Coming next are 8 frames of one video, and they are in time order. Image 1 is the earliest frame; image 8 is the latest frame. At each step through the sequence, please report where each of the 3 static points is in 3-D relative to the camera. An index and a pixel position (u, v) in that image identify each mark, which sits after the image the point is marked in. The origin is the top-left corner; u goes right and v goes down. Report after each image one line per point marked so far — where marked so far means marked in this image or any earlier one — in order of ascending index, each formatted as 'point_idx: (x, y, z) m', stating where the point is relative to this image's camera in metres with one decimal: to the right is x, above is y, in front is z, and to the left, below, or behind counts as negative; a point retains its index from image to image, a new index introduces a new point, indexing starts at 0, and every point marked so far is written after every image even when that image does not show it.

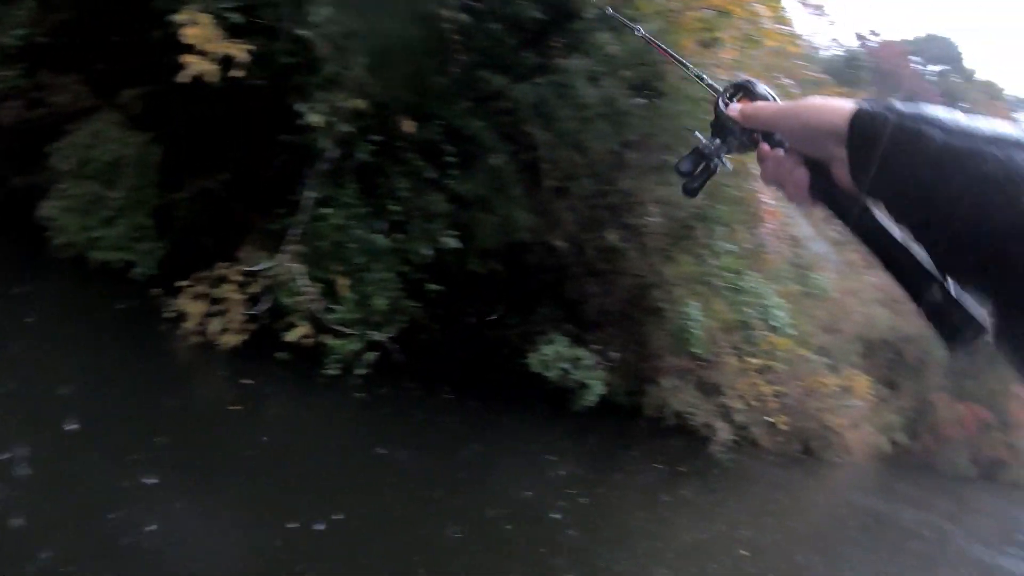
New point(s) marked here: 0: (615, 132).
0: (+1.0, +1.5, +7.2) m
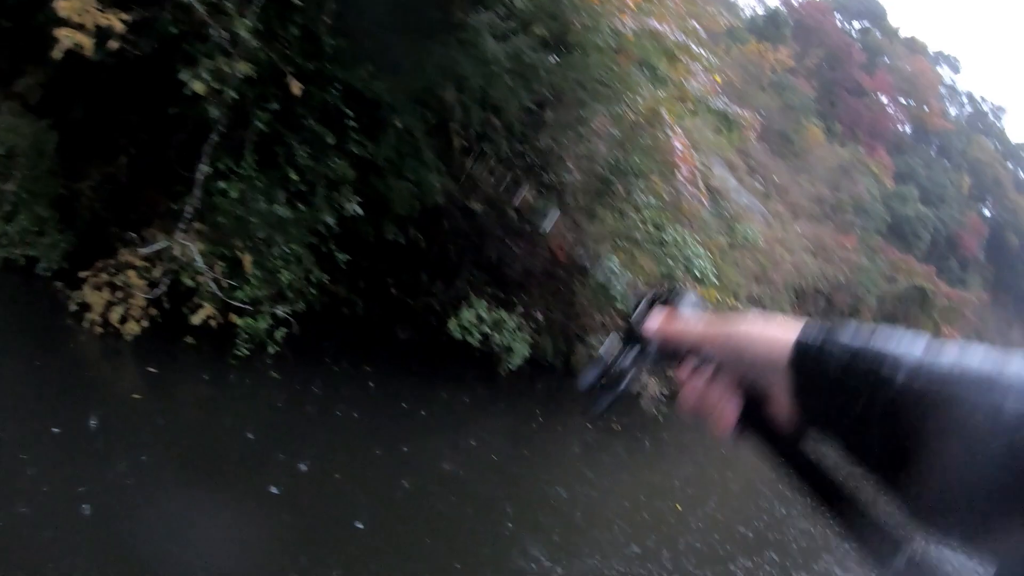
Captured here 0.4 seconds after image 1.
0: (+0.1, +1.9, +6.9) m
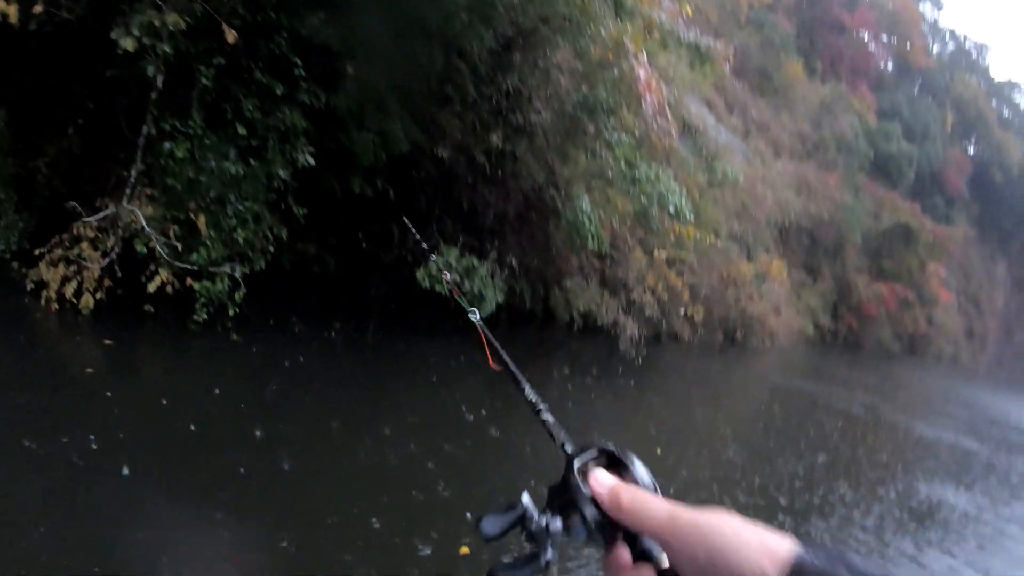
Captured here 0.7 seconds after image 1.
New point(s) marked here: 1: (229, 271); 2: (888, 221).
0: (-0.2, +2.4, +6.6) m
1: (-2.3, +0.1, +6.2) m
2: (+9.2, +1.7, +18.3) m
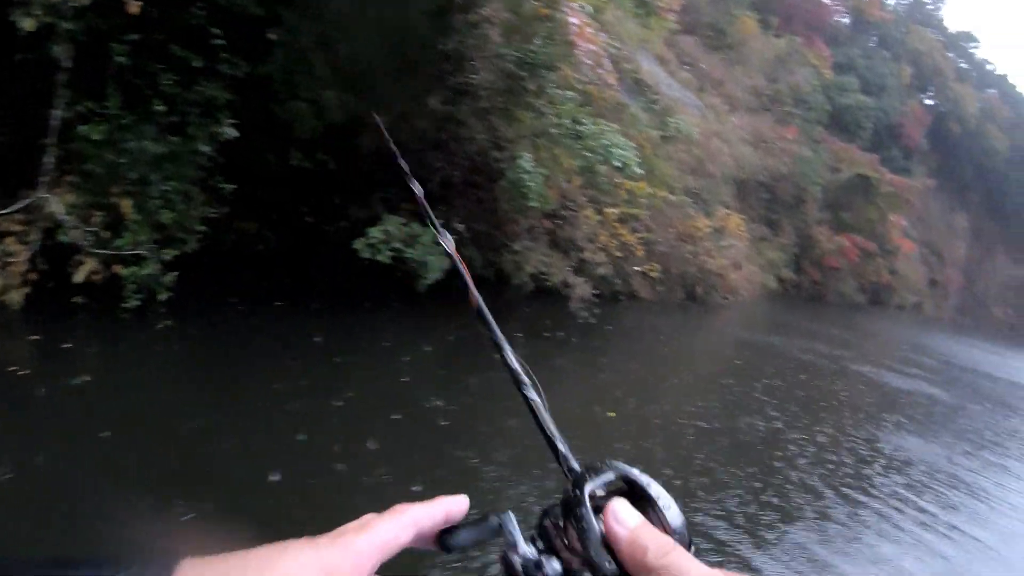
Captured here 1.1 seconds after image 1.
0: (-0.8, +2.6, +6.3) m
1: (-2.8, +0.3, +5.9) m
2: (+8.2, +2.8, +18.4) m
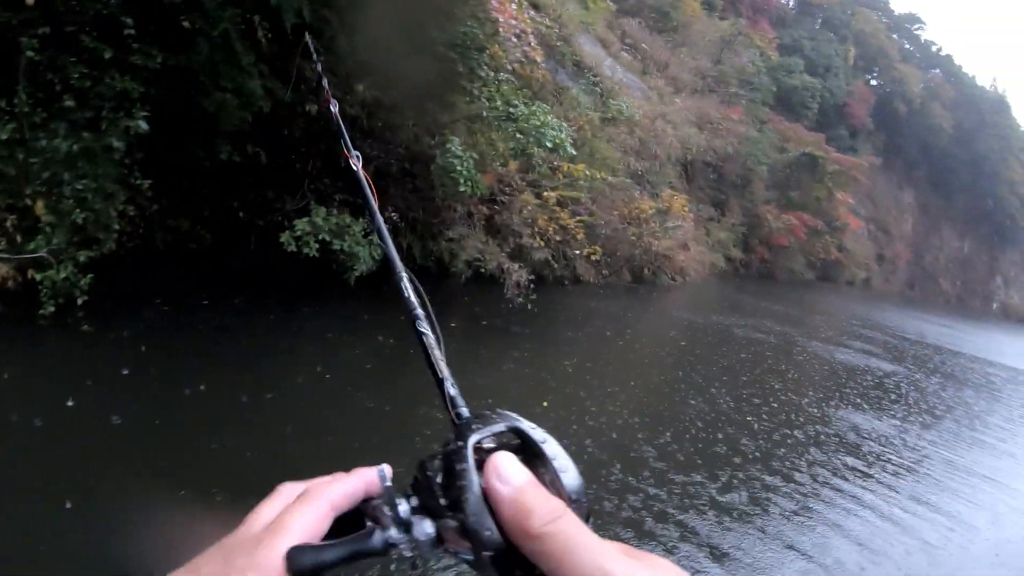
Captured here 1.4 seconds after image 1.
0: (-1.4, +2.7, +6.1) m
1: (-3.3, +0.3, +5.6) m
2: (+7.0, +3.4, +18.6) m
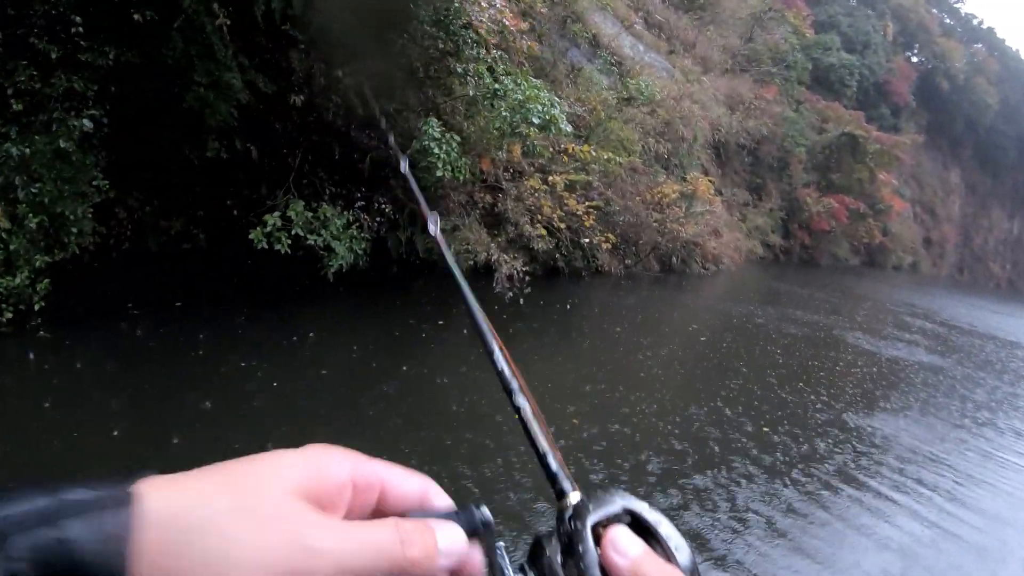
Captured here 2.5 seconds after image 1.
0: (-1.4, +2.7, +5.5) m
1: (-3.2, +0.2, +5.2) m
2: (+7.5, +3.7, +17.6) m
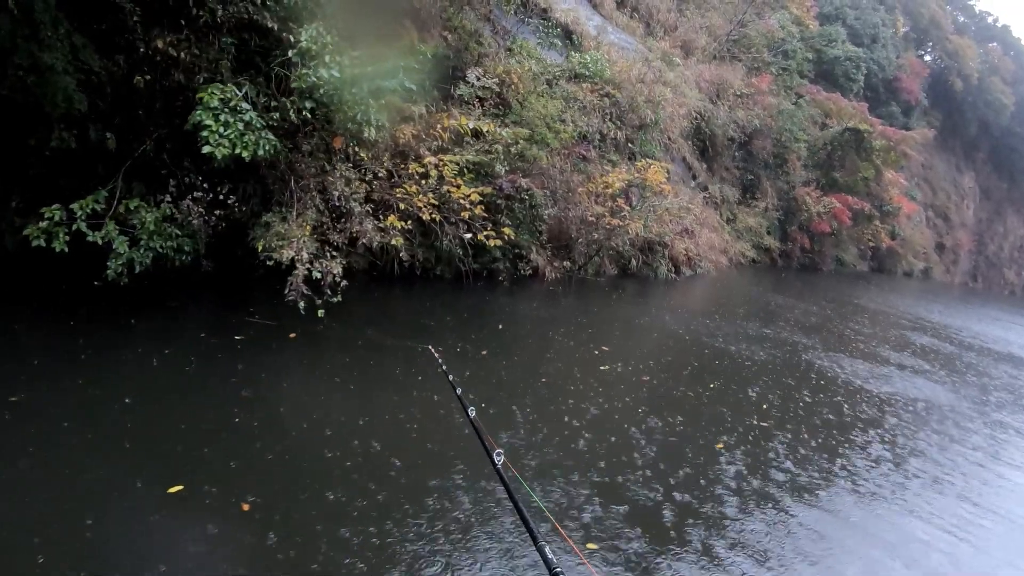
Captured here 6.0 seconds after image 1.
0: (-2.1, +2.6, +4.4) m
1: (-3.9, +0.2, +4.0) m
2: (+7.0, +3.5, +16.3) m
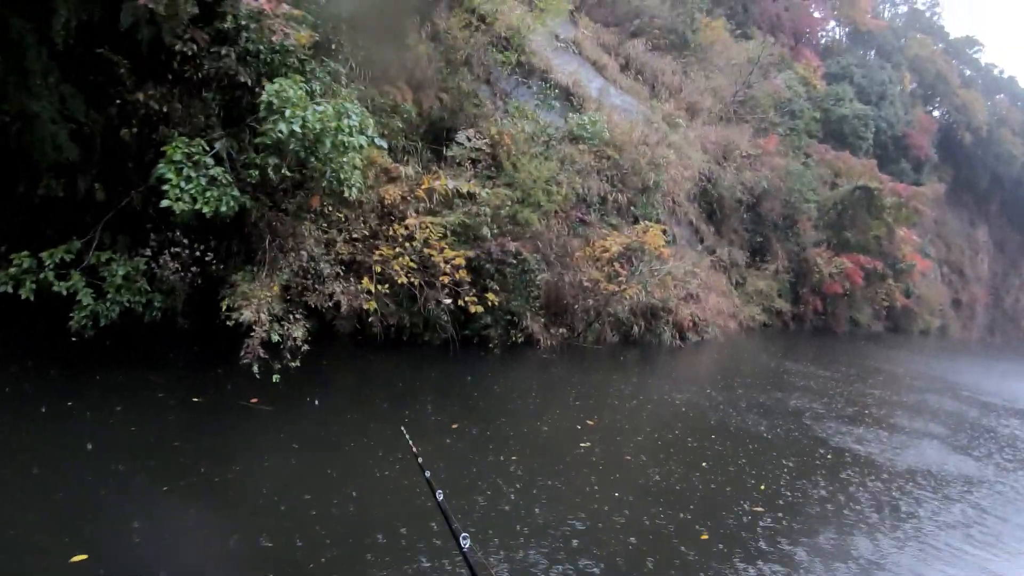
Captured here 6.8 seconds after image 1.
0: (-2.1, +2.1, +4.2) m
1: (-4.0, -0.3, +3.8) m
2: (+7.2, +2.2, +16.1) m
